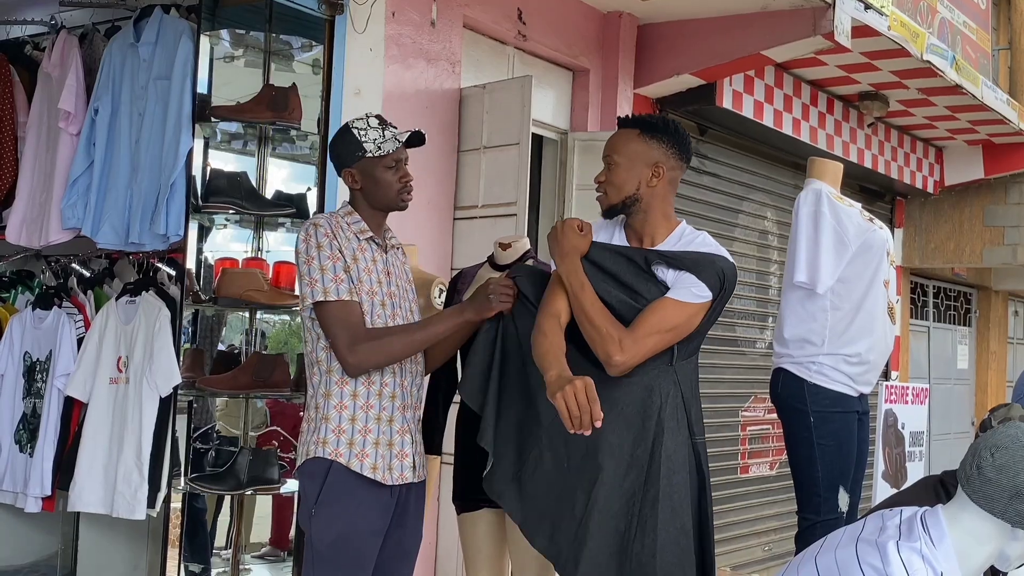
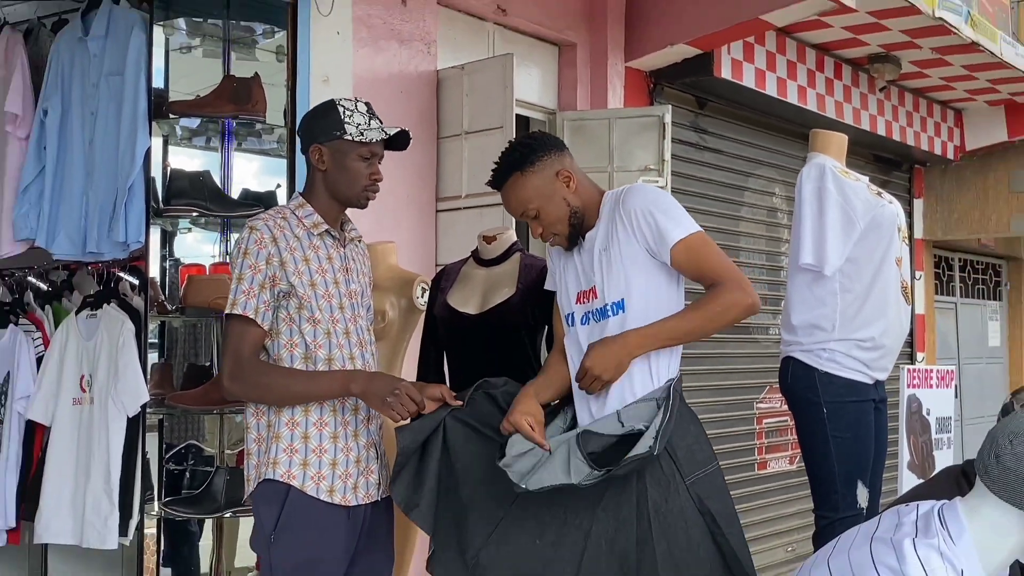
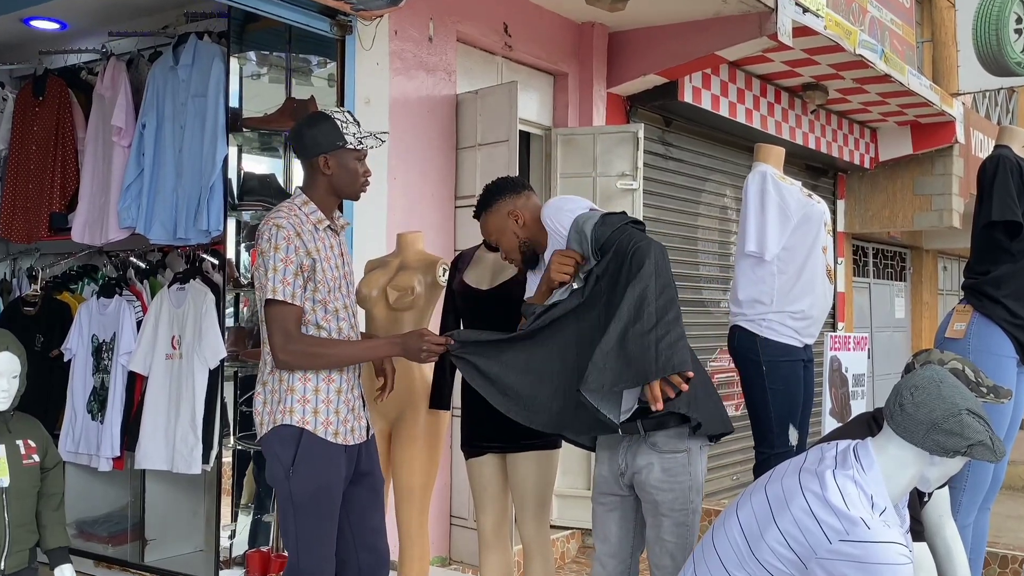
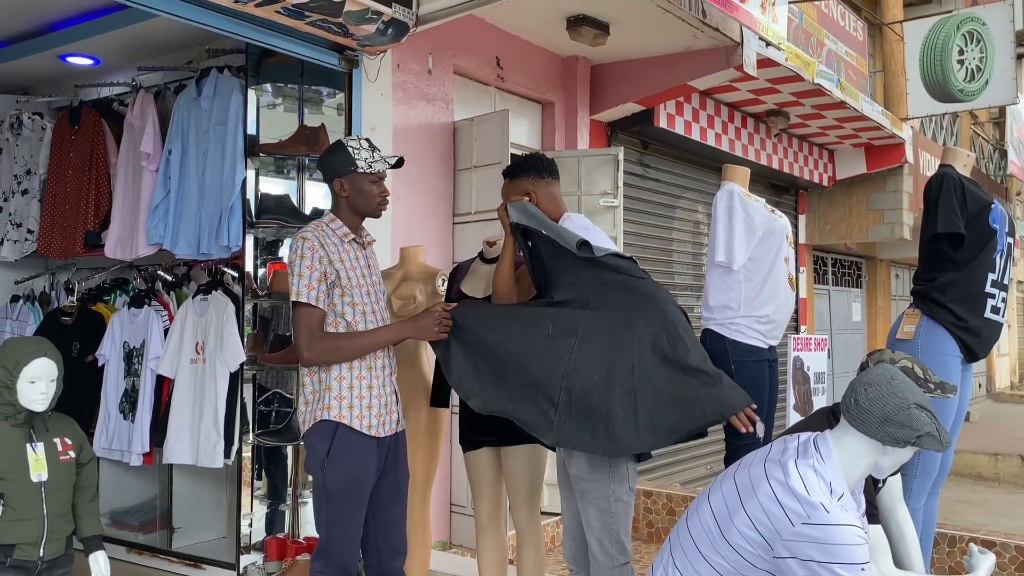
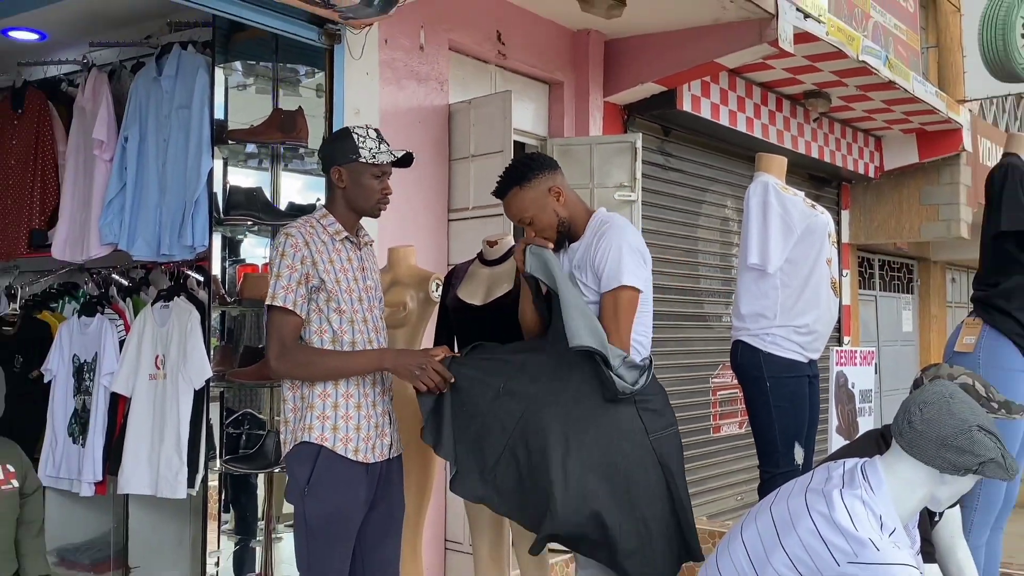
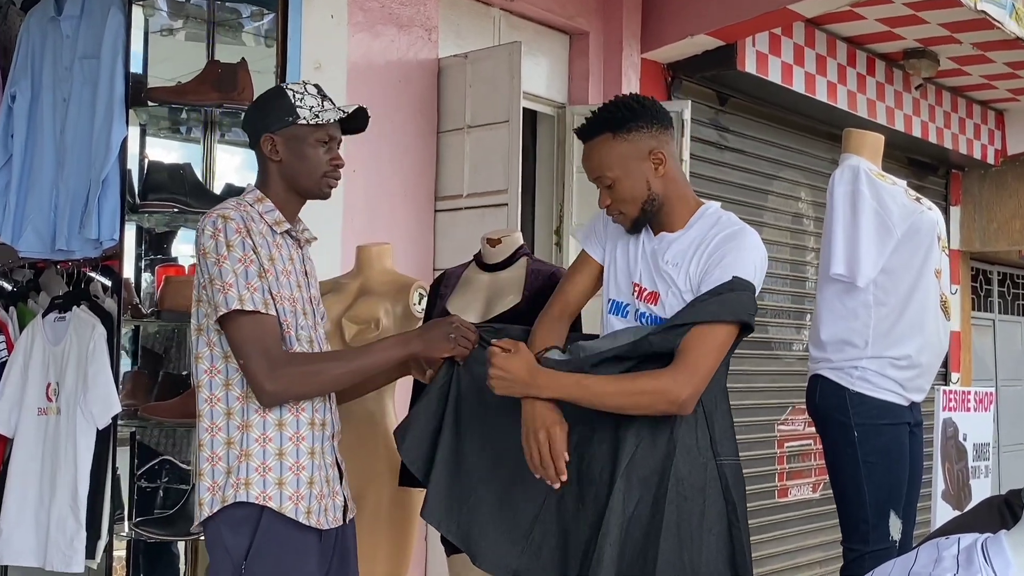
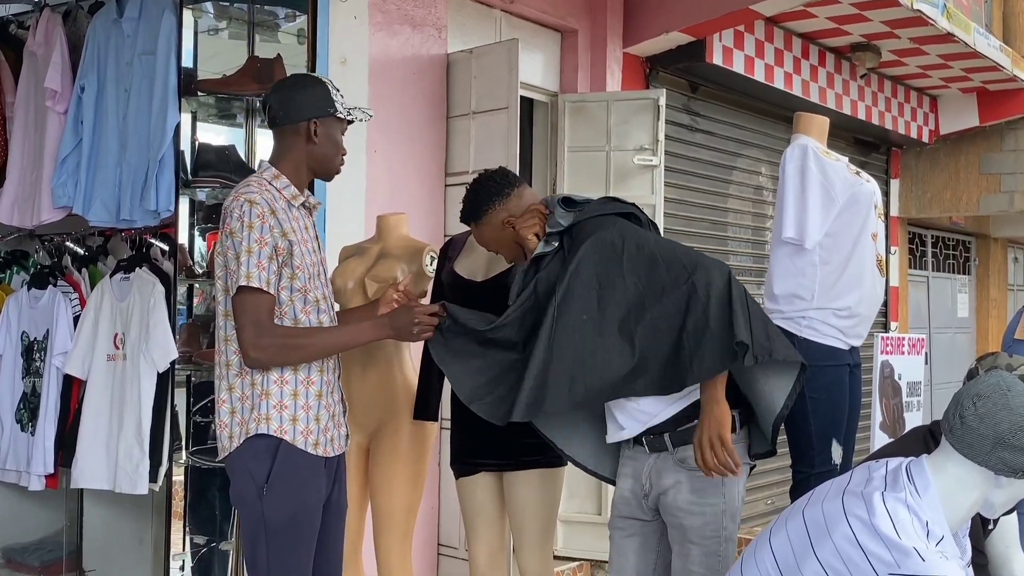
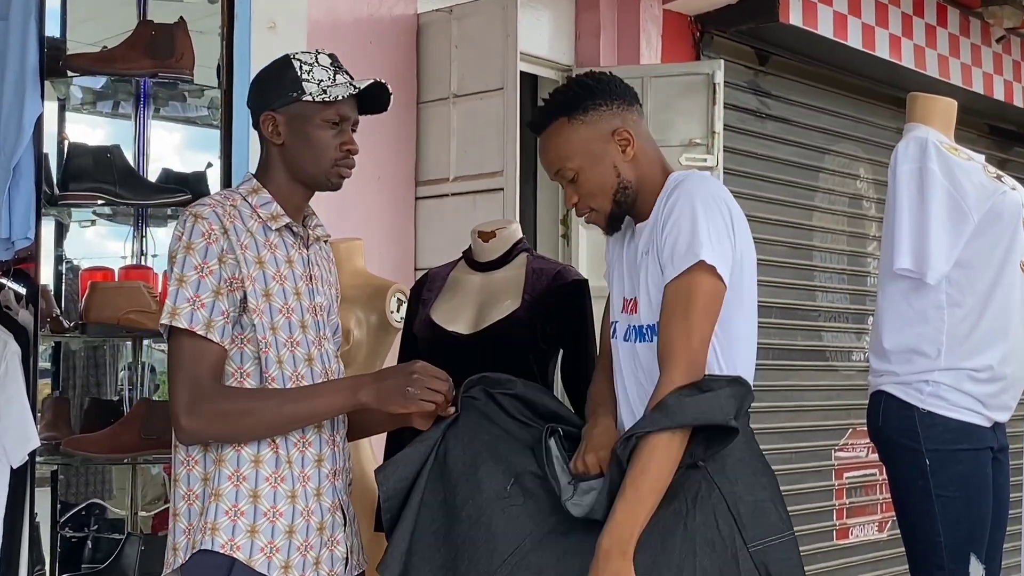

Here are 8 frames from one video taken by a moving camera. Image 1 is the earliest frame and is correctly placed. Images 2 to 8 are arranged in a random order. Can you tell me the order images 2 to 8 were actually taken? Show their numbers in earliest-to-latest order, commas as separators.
6, 8, 2, 5, 4, 3, 7
